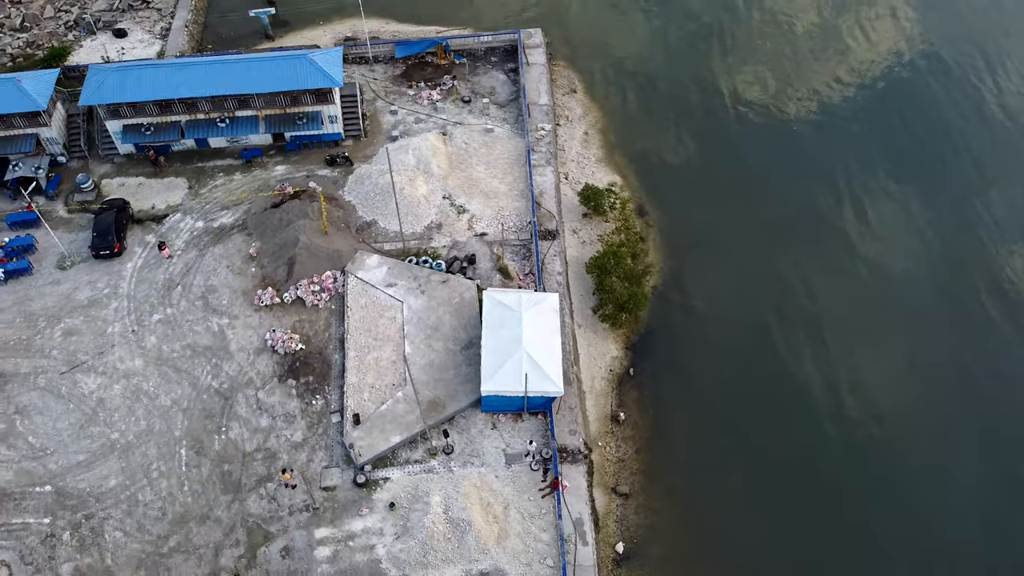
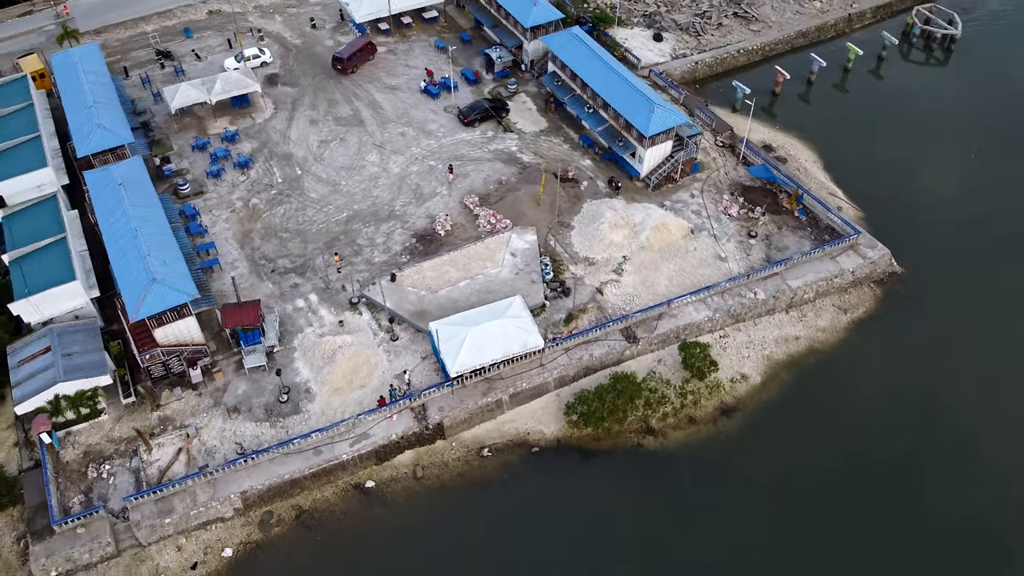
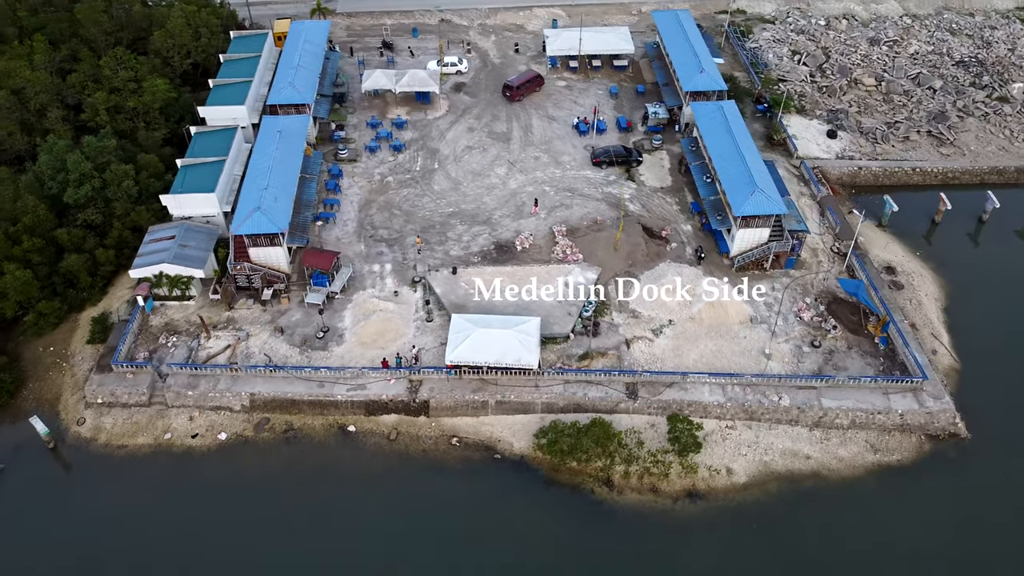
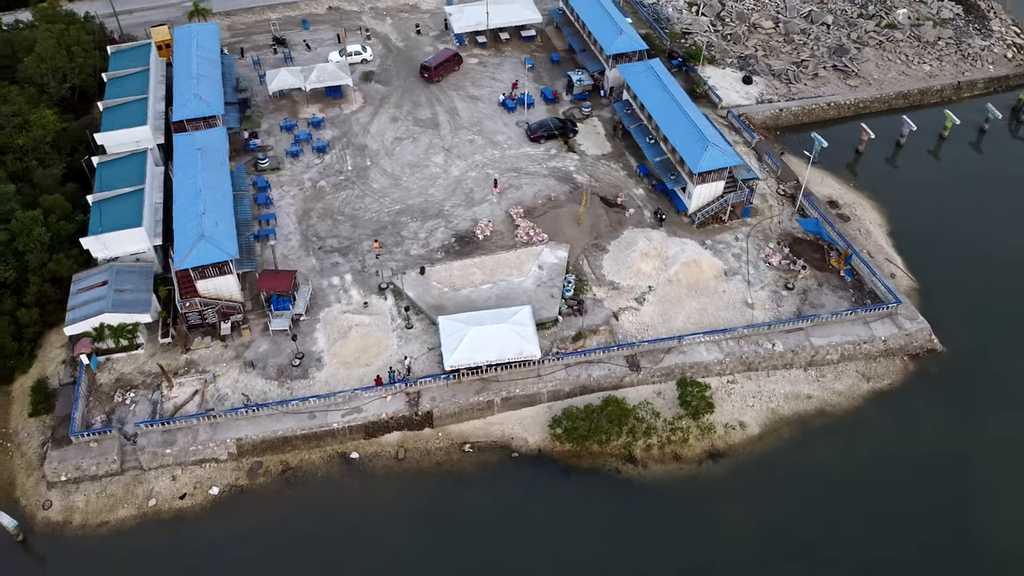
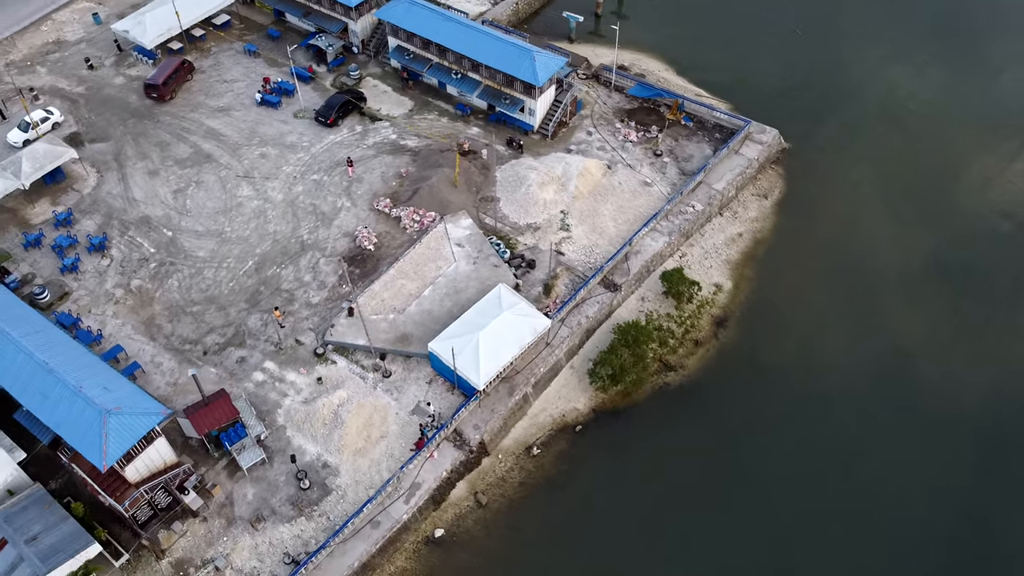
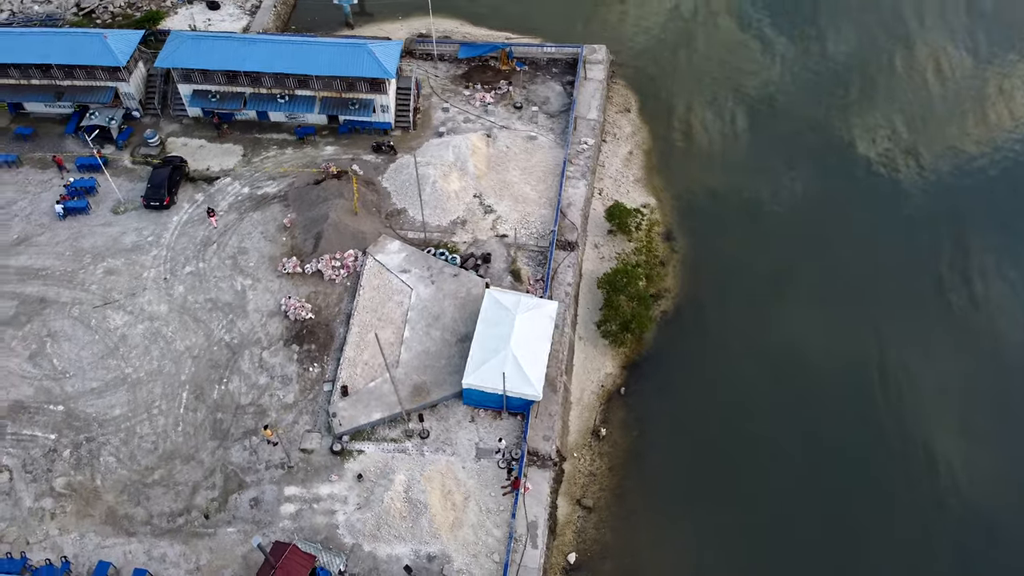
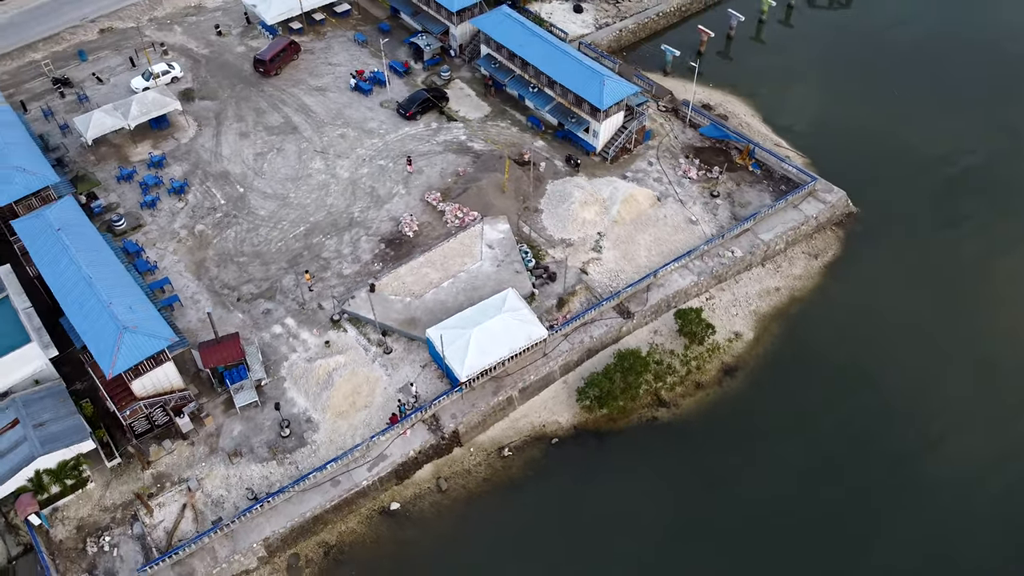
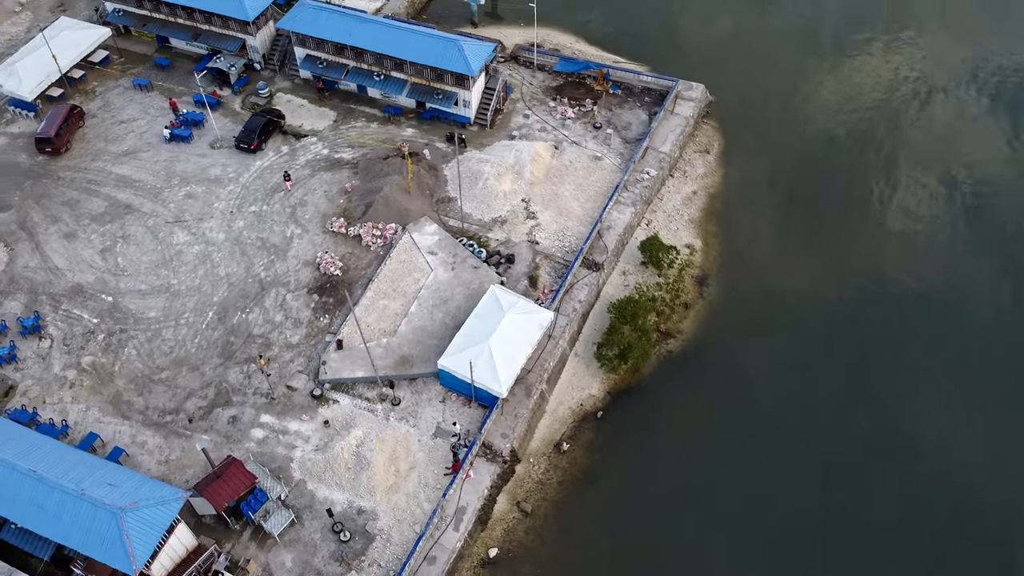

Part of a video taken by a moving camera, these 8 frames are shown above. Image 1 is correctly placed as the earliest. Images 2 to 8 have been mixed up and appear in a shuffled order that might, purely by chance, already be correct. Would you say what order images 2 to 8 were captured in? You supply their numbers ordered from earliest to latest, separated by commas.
6, 8, 5, 7, 2, 4, 3
